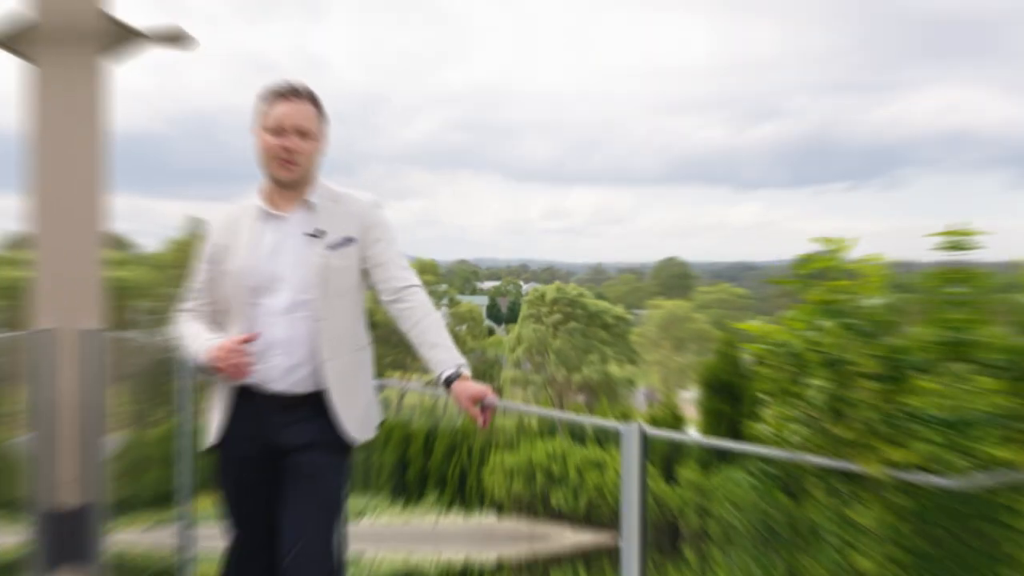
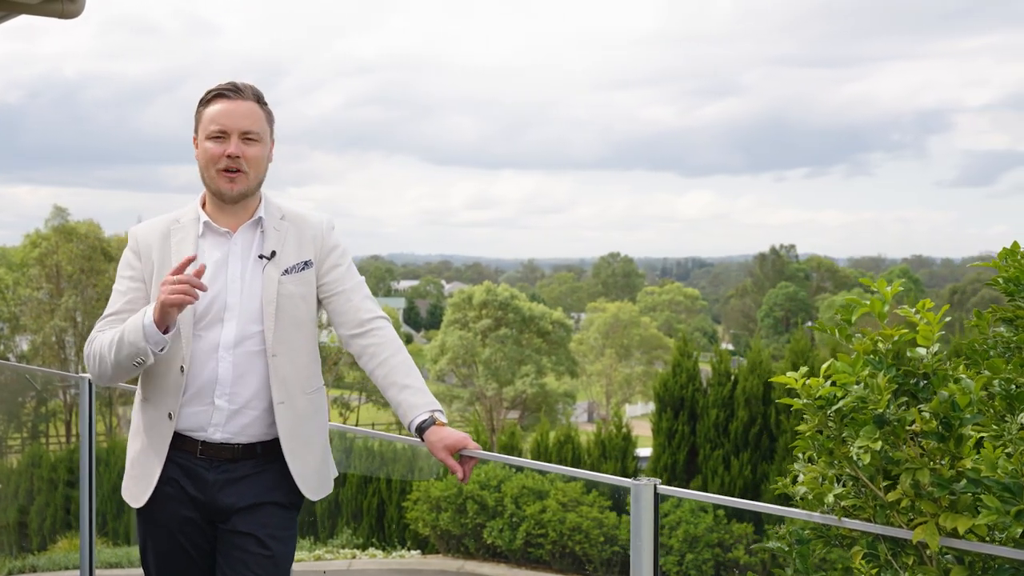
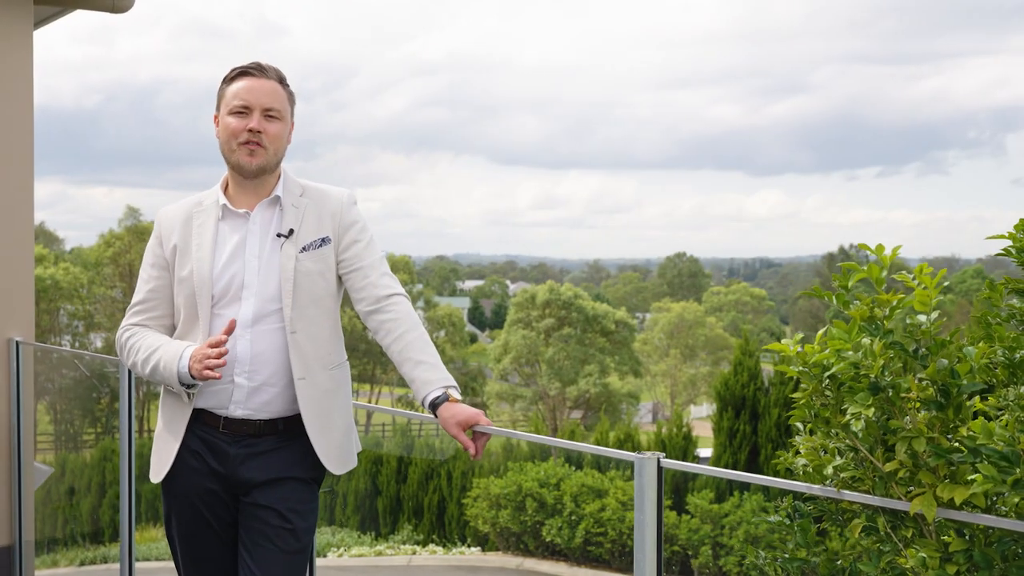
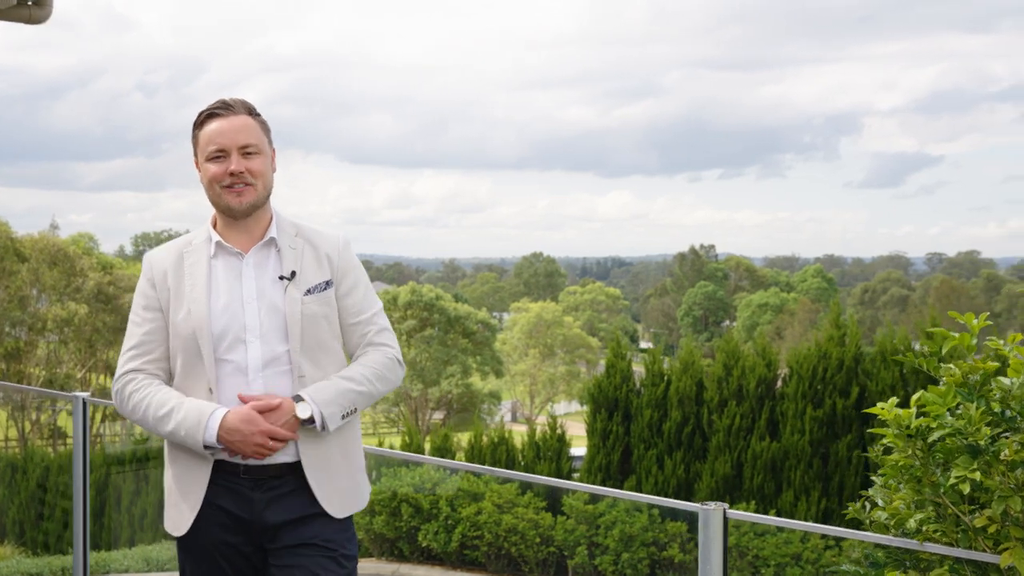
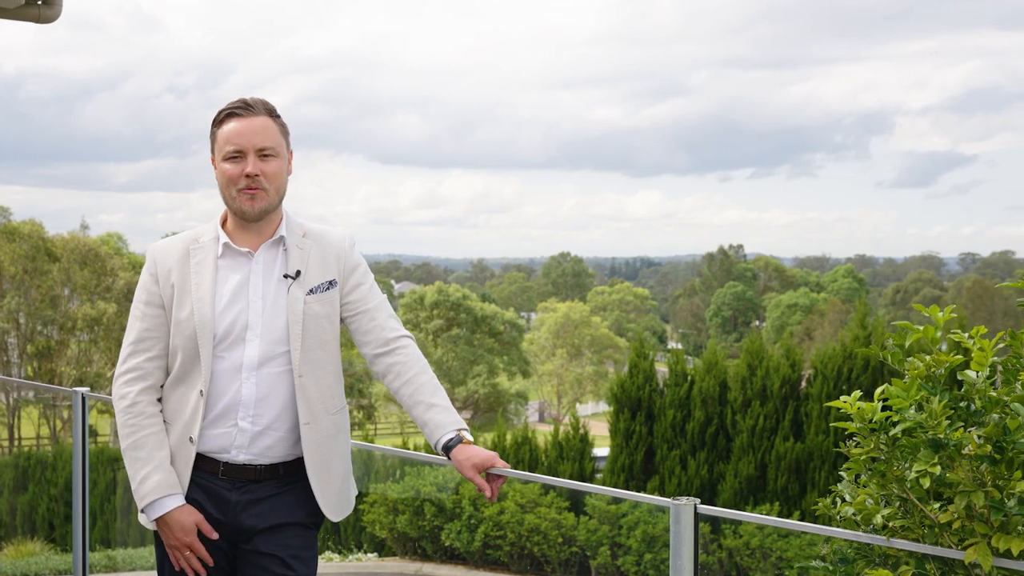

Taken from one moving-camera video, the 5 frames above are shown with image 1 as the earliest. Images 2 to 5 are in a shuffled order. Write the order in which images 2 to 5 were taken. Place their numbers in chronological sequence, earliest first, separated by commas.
3, 2, 5, 4
